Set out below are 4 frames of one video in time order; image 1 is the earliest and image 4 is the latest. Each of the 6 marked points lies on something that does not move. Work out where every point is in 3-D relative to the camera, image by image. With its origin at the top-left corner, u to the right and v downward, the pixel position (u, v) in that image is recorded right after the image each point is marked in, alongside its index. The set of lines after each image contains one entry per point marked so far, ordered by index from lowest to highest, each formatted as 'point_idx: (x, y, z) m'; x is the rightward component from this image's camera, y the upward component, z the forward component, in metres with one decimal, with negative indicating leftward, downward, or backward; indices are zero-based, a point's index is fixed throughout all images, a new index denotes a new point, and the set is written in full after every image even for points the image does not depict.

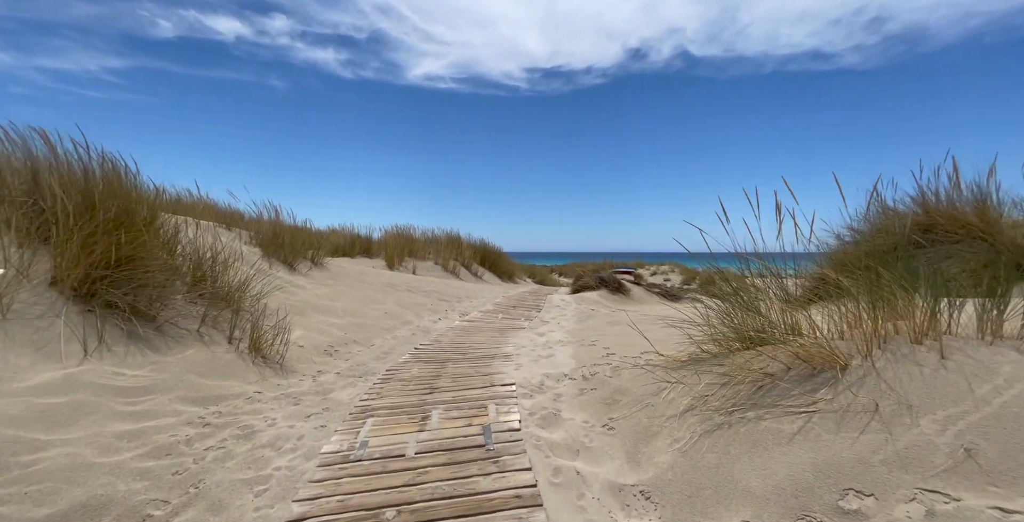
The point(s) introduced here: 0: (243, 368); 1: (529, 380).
0: (-1.5, -0.6, +2.6) m
1: (+0.1, -0.7, +2.6) m
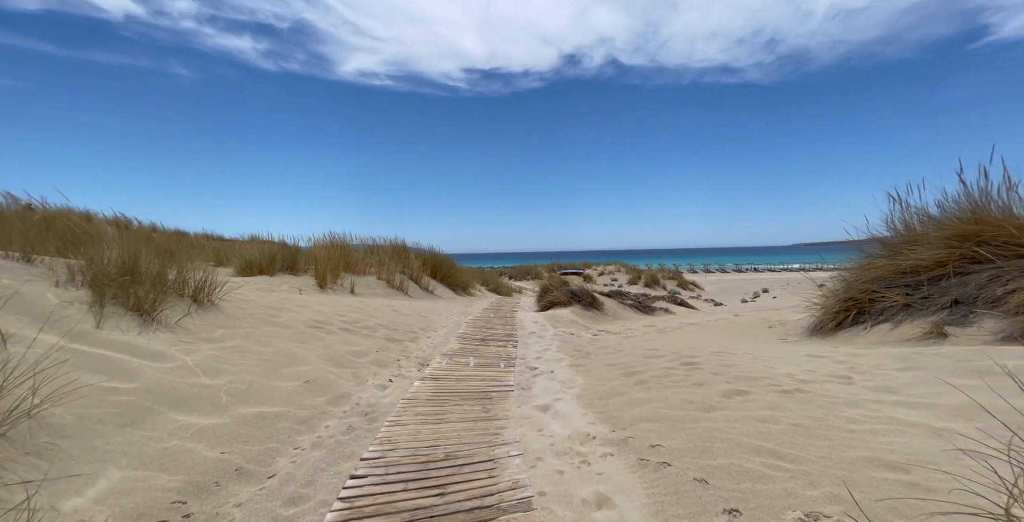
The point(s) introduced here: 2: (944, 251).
0: (-1.4, -0.9, +0.9) m
1: (+0.3, -1.0, +1.1) m
2: (+4.7, +0.1, +4.9) m
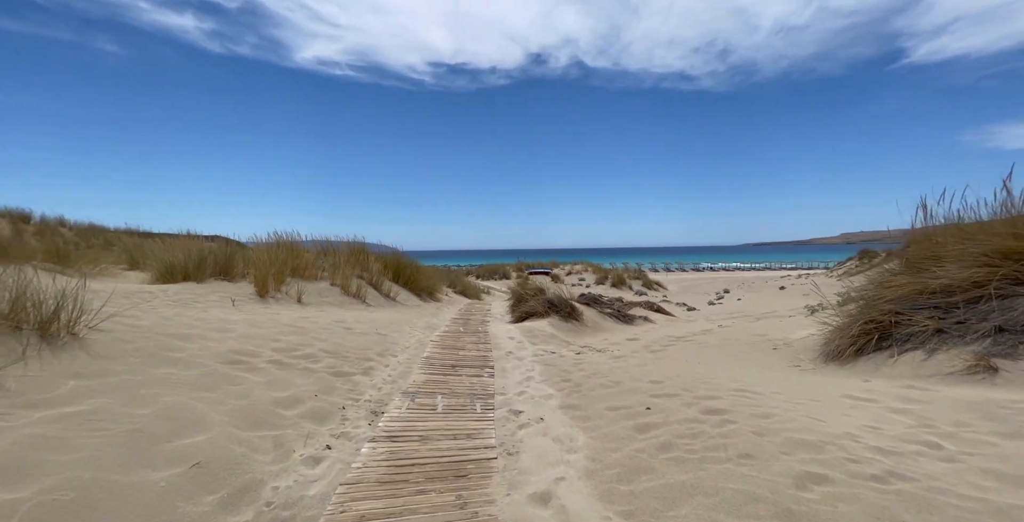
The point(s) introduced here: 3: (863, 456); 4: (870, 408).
0: (-1.2, -1.1, -0.2) m
1: (+0.4, -1.1, +0.2) m
2: (+4.5, -0.1, +4.3) m
3: (+1.9, -1.0, +2.4) m
4: (+2.6, -1.1, +3.2) m
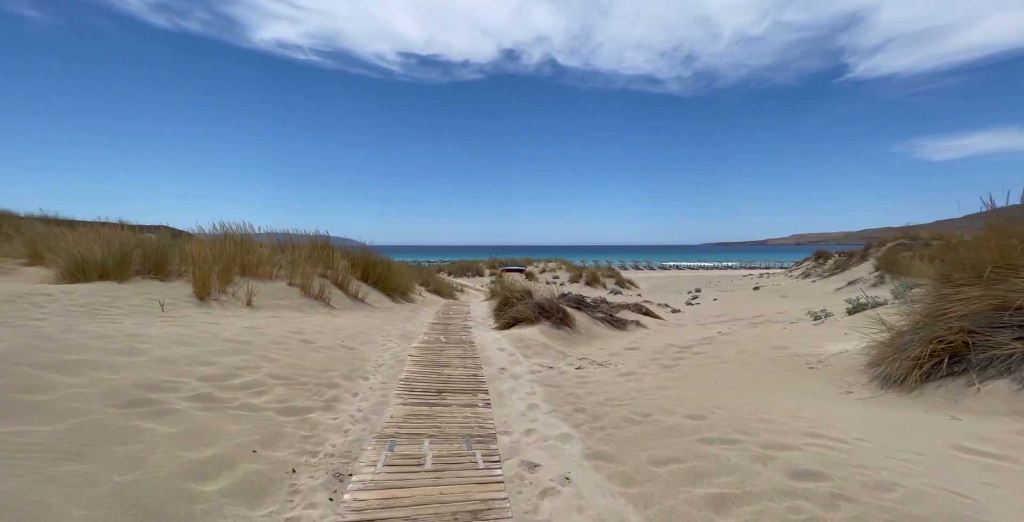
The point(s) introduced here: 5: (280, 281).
0: (-0.9, -1.1, -1.2) m
1: (+0.7, -1.2, -0.7) m
2: (+4.6, -0.2, +3.7) m
3: (+2.1, -1.1, +1.6) m
4: (+2.7, -1.1, +2.4) m
5: (-3.9, -0.3, +7.7) m
